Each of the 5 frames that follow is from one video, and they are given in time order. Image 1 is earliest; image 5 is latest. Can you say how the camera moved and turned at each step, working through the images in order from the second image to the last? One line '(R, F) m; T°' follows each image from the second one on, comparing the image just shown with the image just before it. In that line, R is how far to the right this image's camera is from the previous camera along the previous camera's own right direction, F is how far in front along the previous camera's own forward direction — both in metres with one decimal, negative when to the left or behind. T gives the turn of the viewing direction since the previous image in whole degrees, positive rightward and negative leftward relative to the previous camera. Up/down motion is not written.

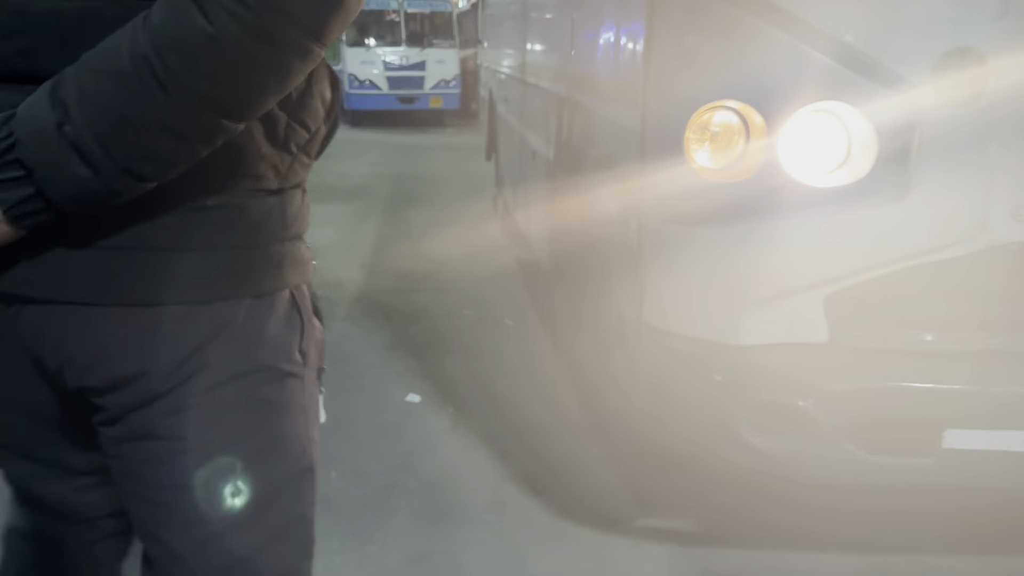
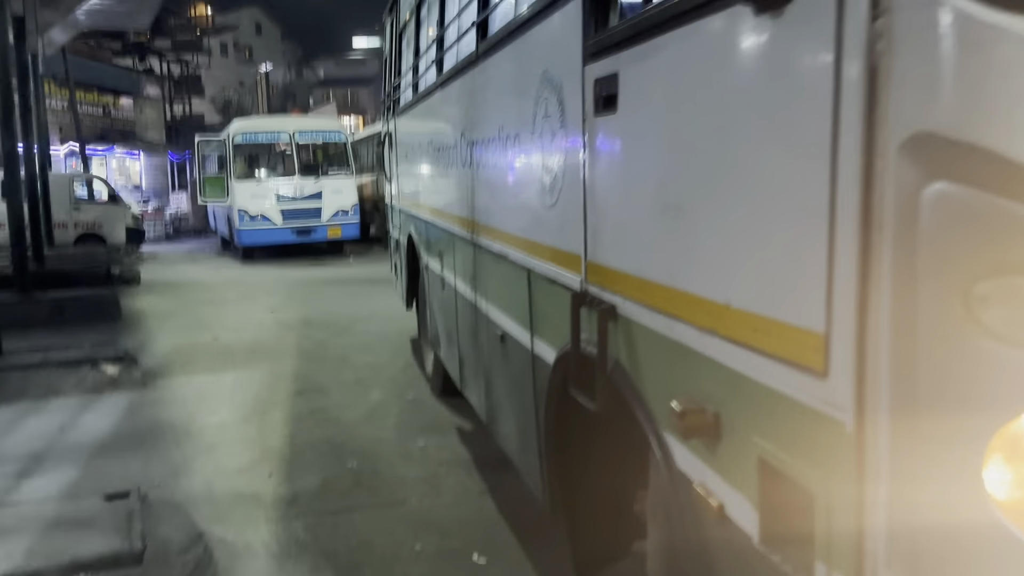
(-0.3, +1.2) m; +7°
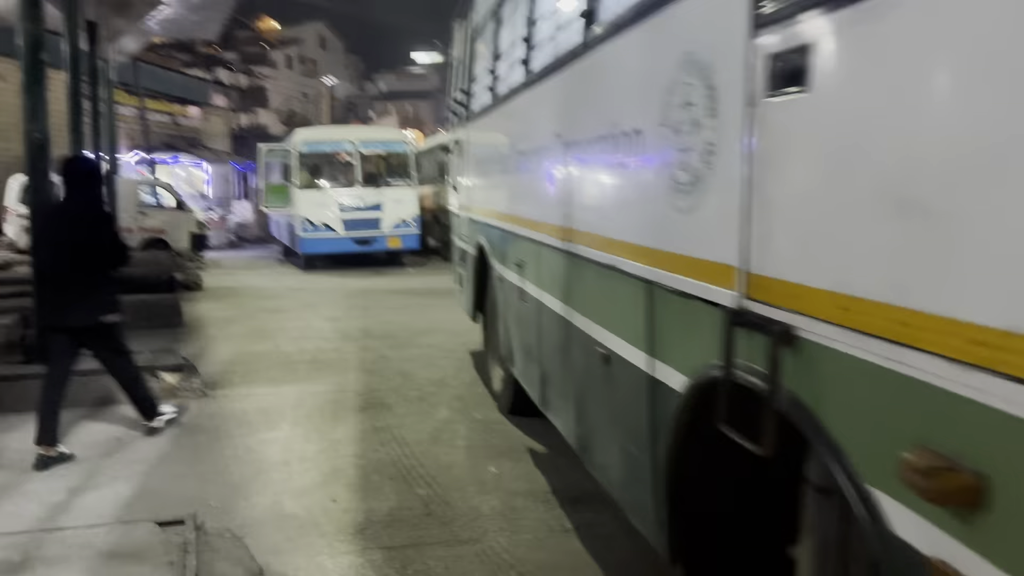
(-0.2, +0.4) m; -4°
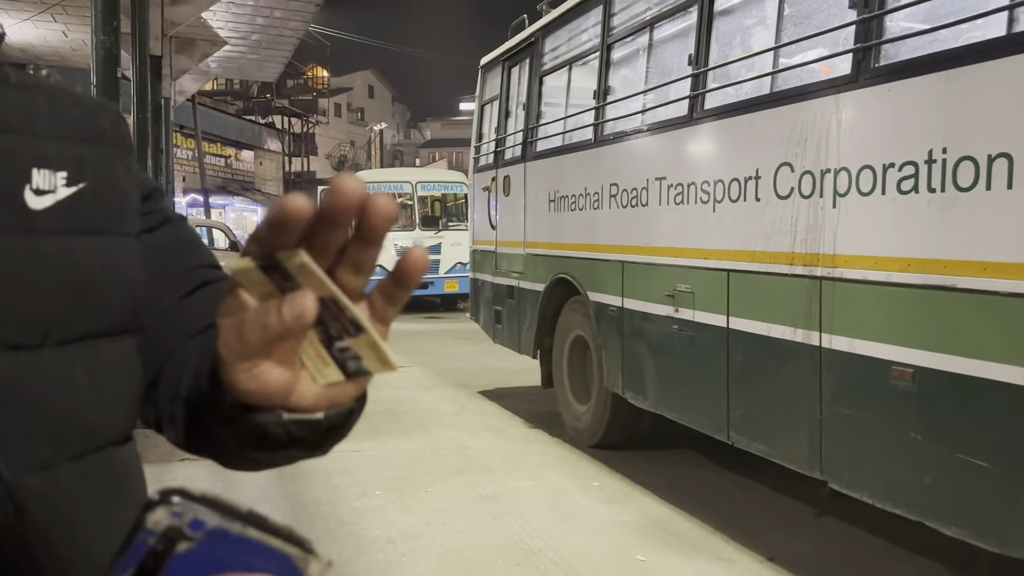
(-0.6, +0.8) m; -3°
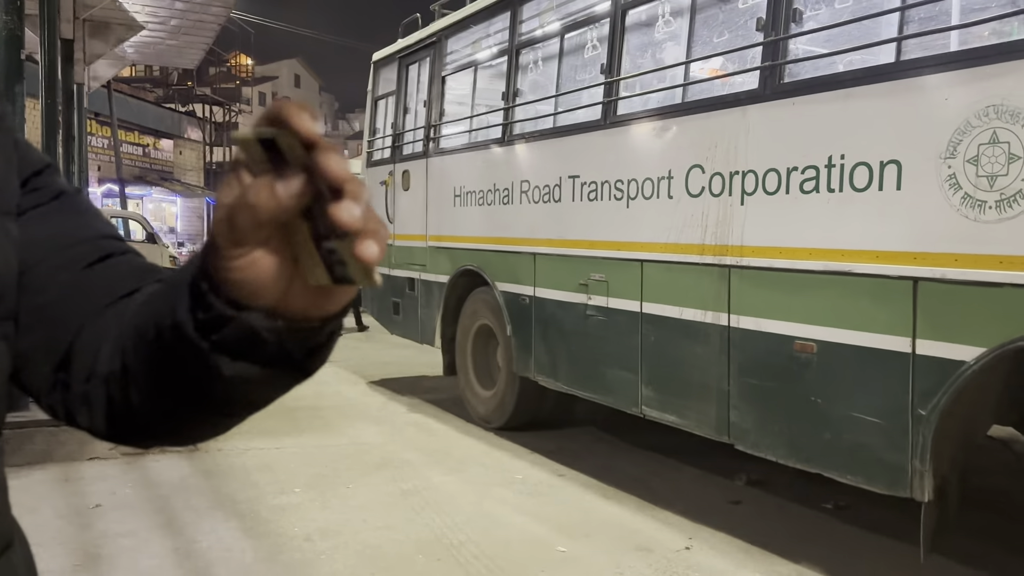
(+0.1, 0.0) m; +5°
